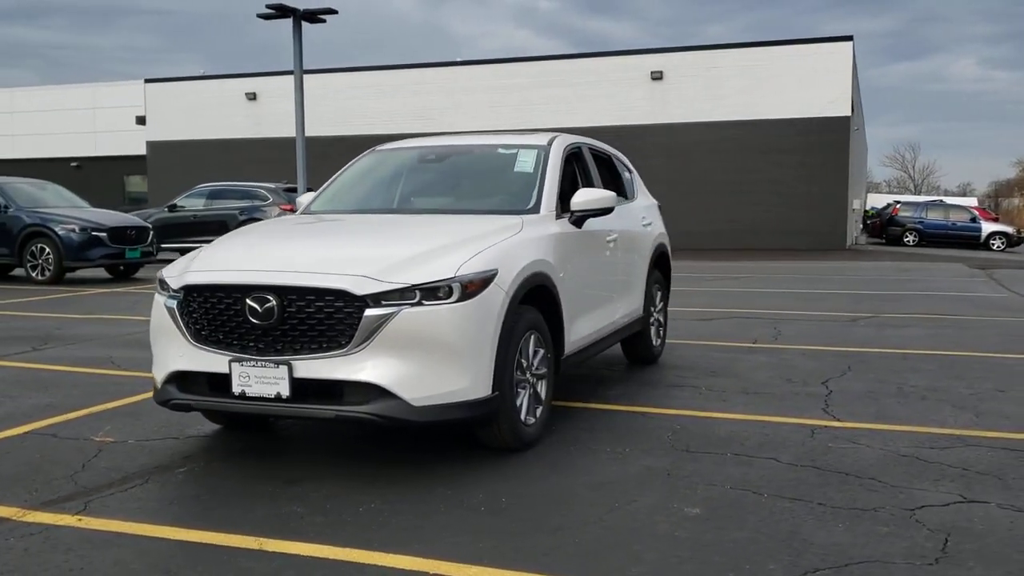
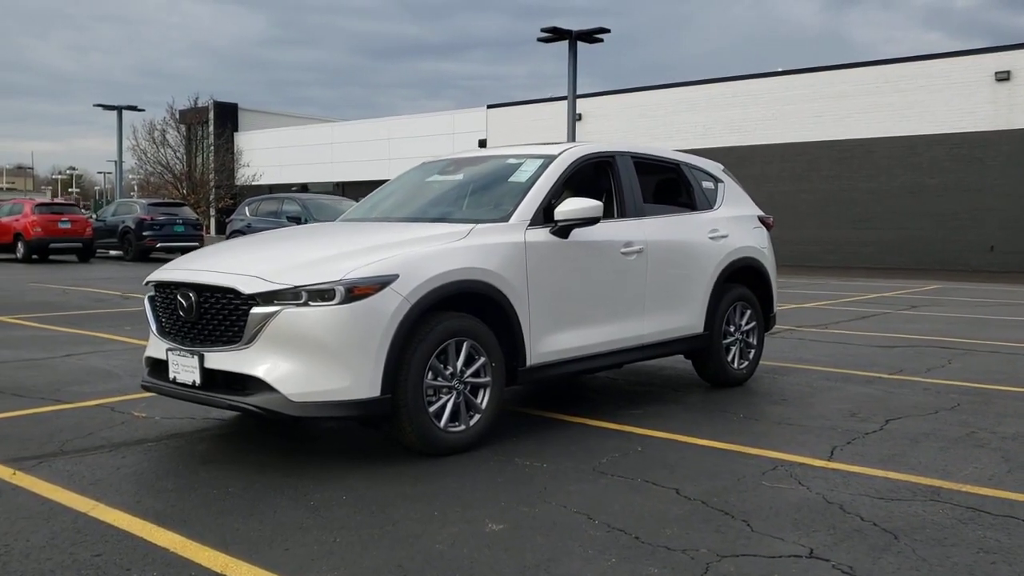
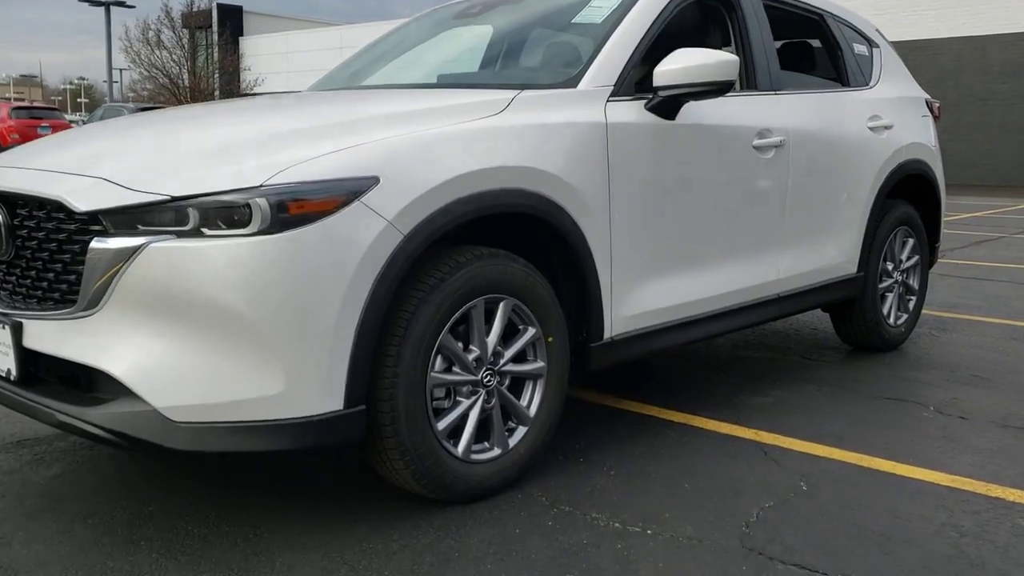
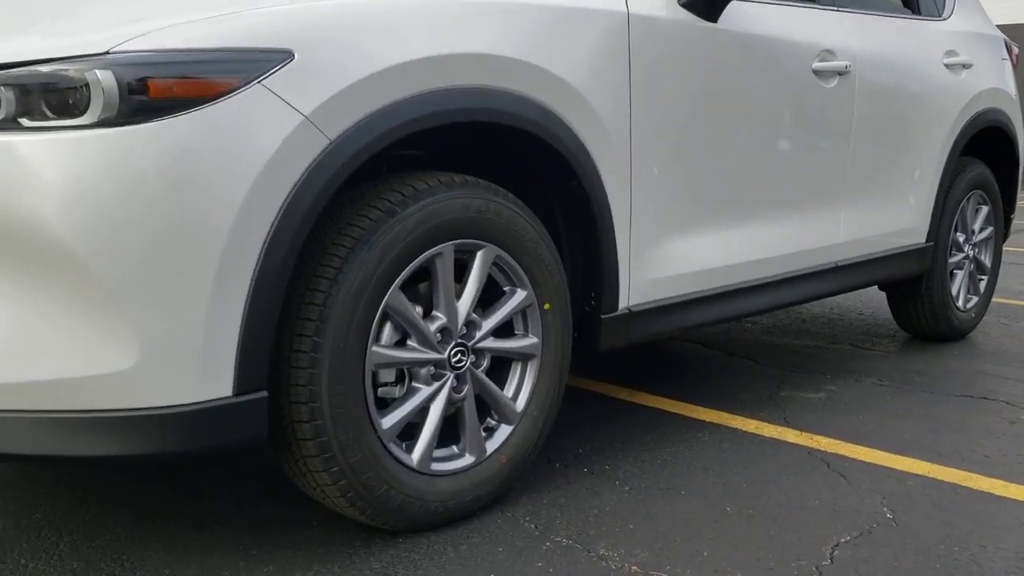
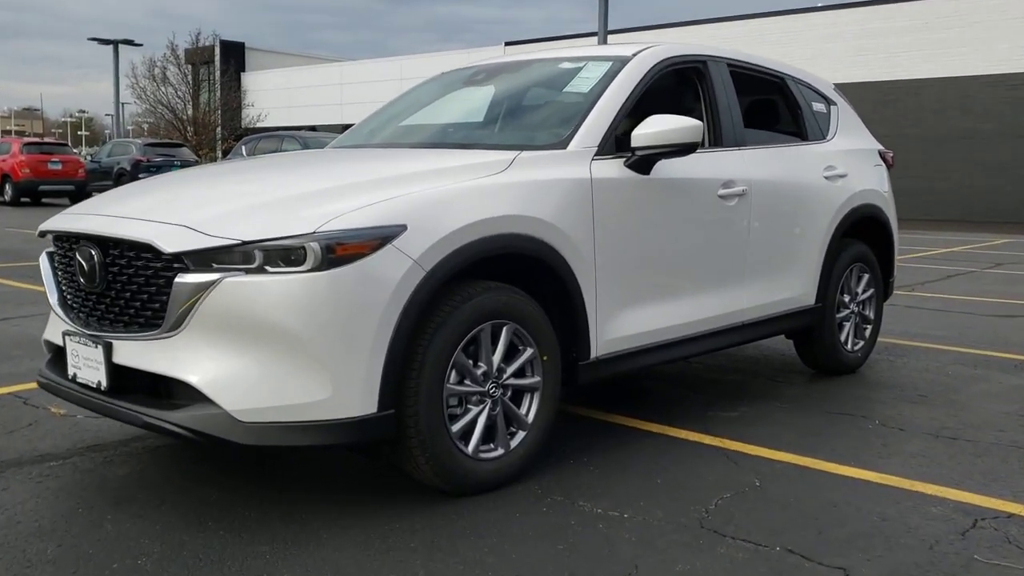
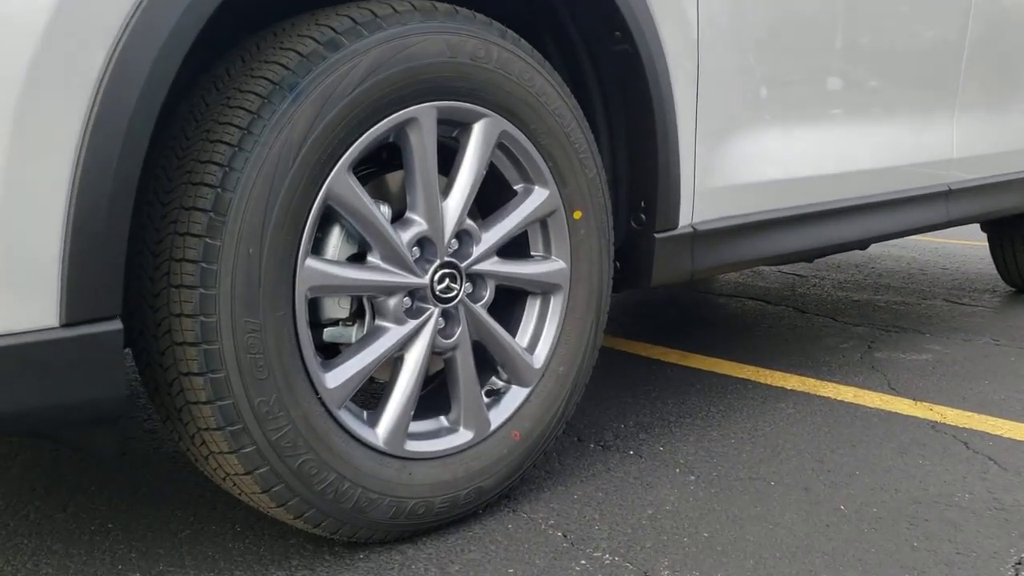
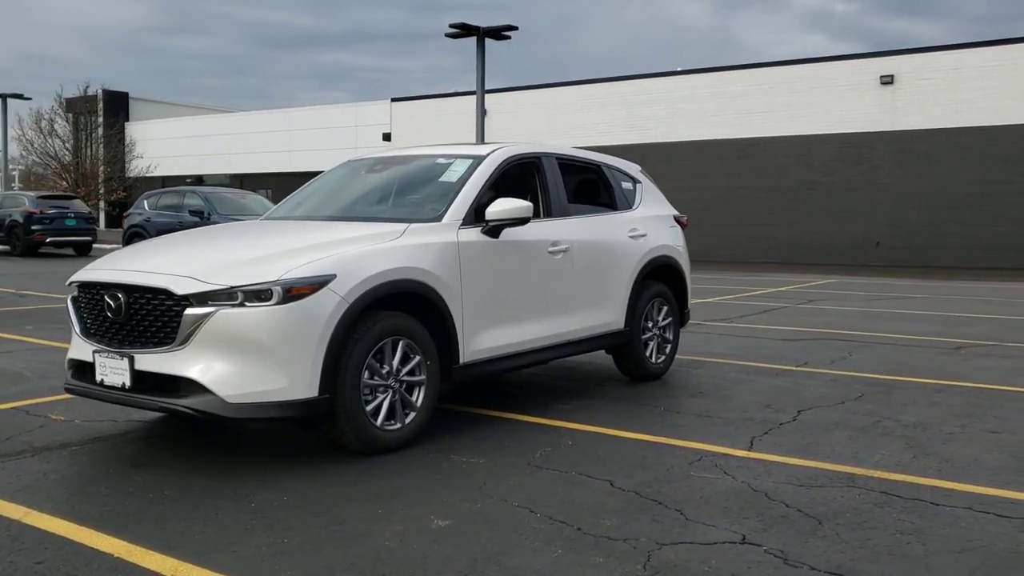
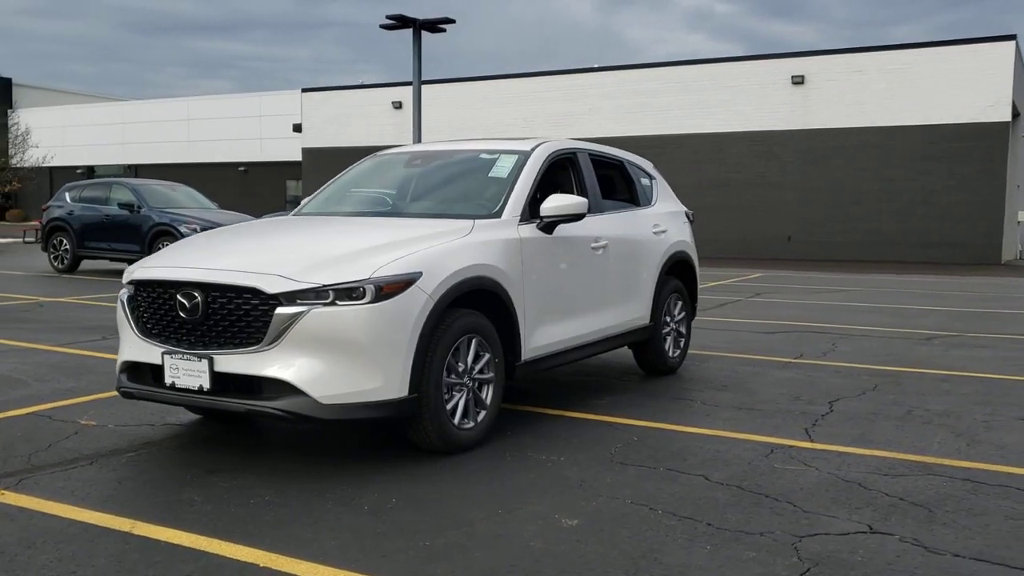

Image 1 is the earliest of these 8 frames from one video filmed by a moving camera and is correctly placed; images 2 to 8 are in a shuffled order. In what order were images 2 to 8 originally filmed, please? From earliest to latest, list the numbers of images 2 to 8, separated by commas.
8, 7, 2, 5, 3, 4, 6
